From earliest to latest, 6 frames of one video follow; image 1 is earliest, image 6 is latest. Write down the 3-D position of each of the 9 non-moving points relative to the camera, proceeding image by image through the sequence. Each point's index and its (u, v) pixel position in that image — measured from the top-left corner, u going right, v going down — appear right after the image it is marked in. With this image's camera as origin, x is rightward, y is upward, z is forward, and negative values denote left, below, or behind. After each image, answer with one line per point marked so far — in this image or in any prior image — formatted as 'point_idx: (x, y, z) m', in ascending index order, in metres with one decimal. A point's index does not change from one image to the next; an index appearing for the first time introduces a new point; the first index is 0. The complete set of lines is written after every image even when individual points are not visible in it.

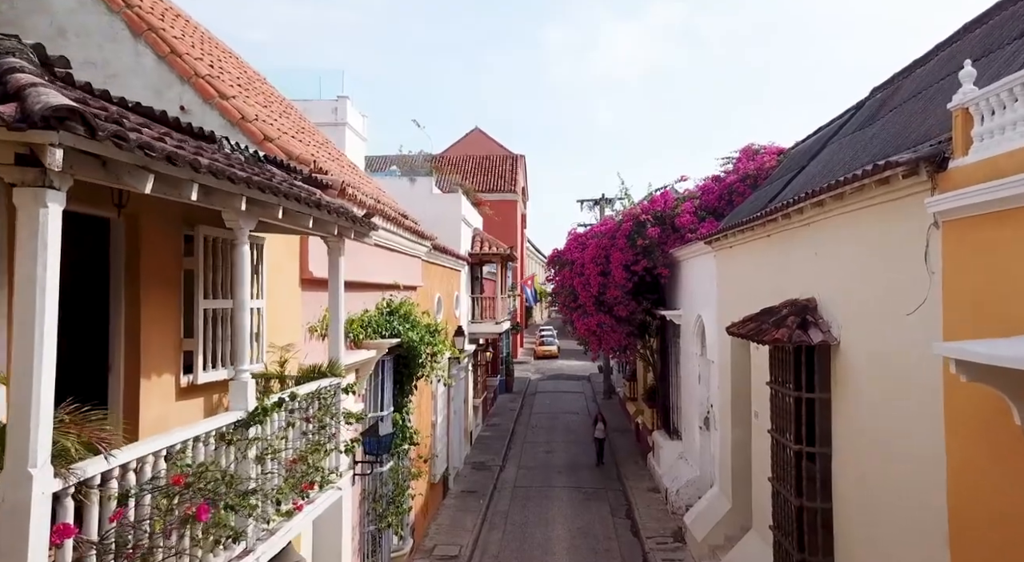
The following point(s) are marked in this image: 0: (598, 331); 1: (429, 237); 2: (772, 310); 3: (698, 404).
0: (+1.7, -1.0, +15.5) m
1: (-1.2, +0.6, +10.9) m
2: (+2.5, -0.3, +7.3) m
3: (+3.1, -2.0, +12.8) m
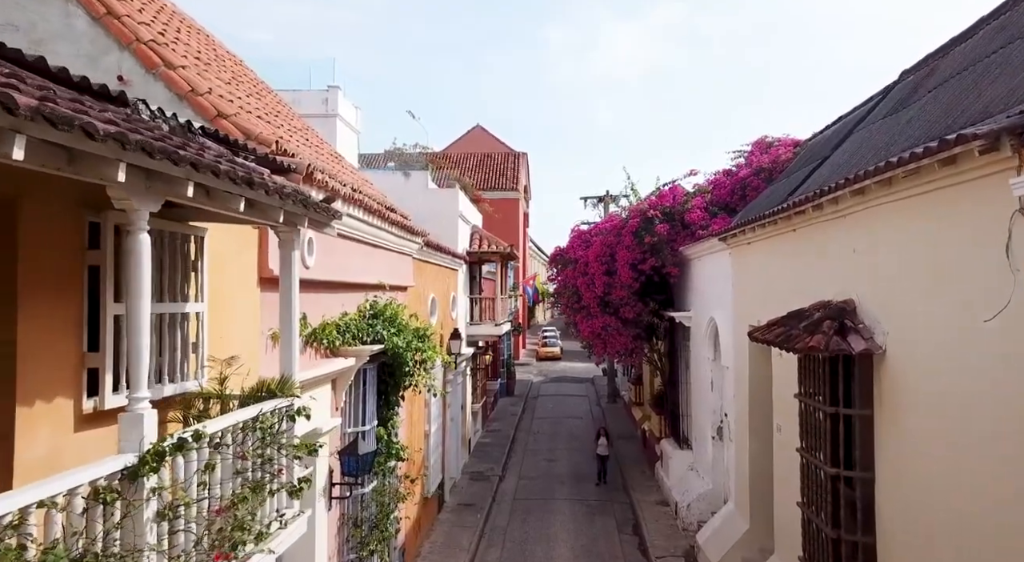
0: (+1.7, -1.0, +14.6) m
1: (-1.2, +0.6, +10.0) m
2: (+2.4, -0.3, +6.5) m
3: (+3.1, -2.0, +12.0) m
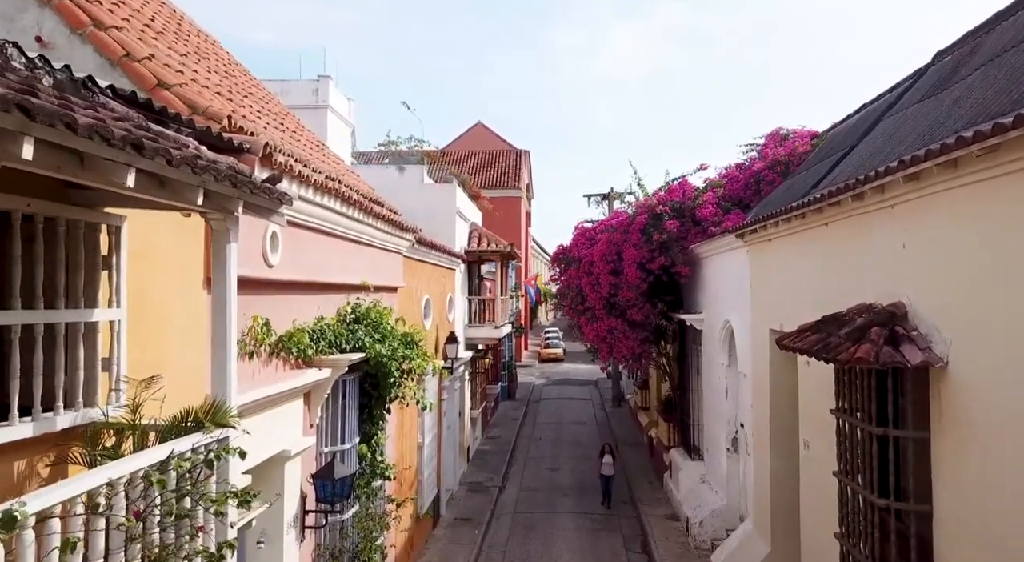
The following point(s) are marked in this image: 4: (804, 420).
0: (+1.7, -1.0, +13.8) m
1: (-1.2, +0.6, +9.2) m
2: (+2.4, -0.3, +5.7) m
3: (+3.1, -2.0, +11.2) m
4: (+2.9, -1.4, +7.6) m
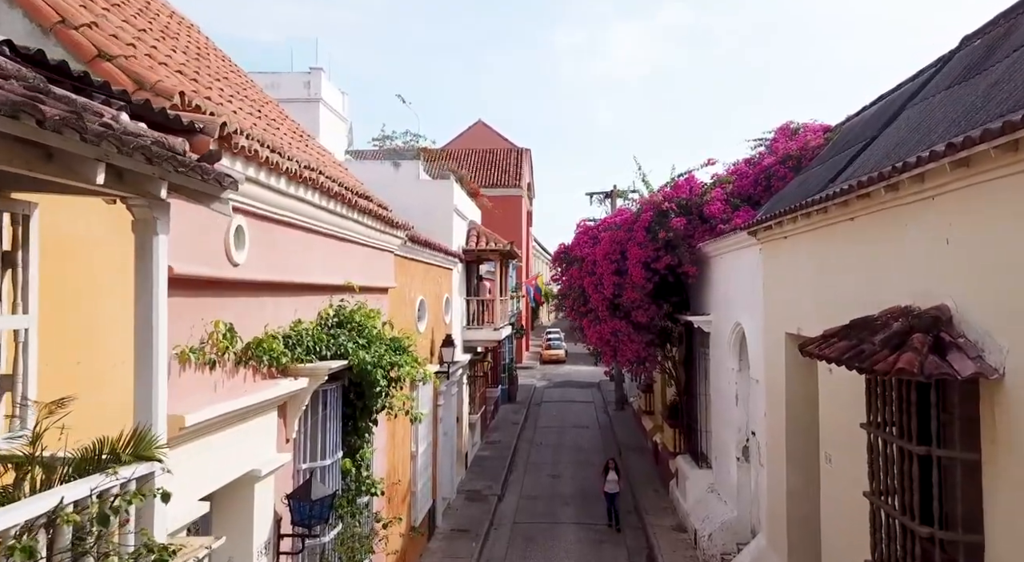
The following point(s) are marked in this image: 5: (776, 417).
0: (+1.7, -1.0, +13.2) m
1: (-1.2, +0.6, +8.7) m
2: (+2.4, -0.3, +5.1) m
3: (+3.1, -2.0, +10.6) m
4: (+2.9, -1.4, +7.0) m
5: (+2.9, -1.5, +8.6) m
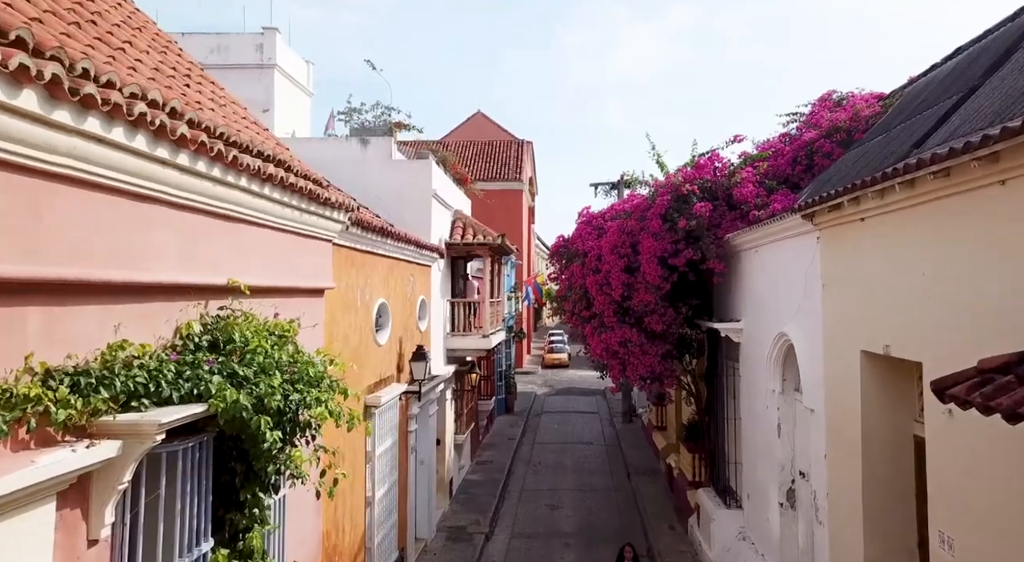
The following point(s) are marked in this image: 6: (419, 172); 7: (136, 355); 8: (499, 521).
0: (+1.5, -1.0, +11.0) m
1: (-1.4, +0.6, +6.4) m
2: (+2.2, -0.3, +2.8) m
3: (+2.9, -2.0, +8.4) m
4: (+2.7, -1.4, +4.8) m
5: (+2.7, -1.5, +6.4) m
6: (-1.4, +1.7, +11.9) m
7: (-1.8, -0.3, +3.7) m
8: (-0.2, -4.0, +13.0) m
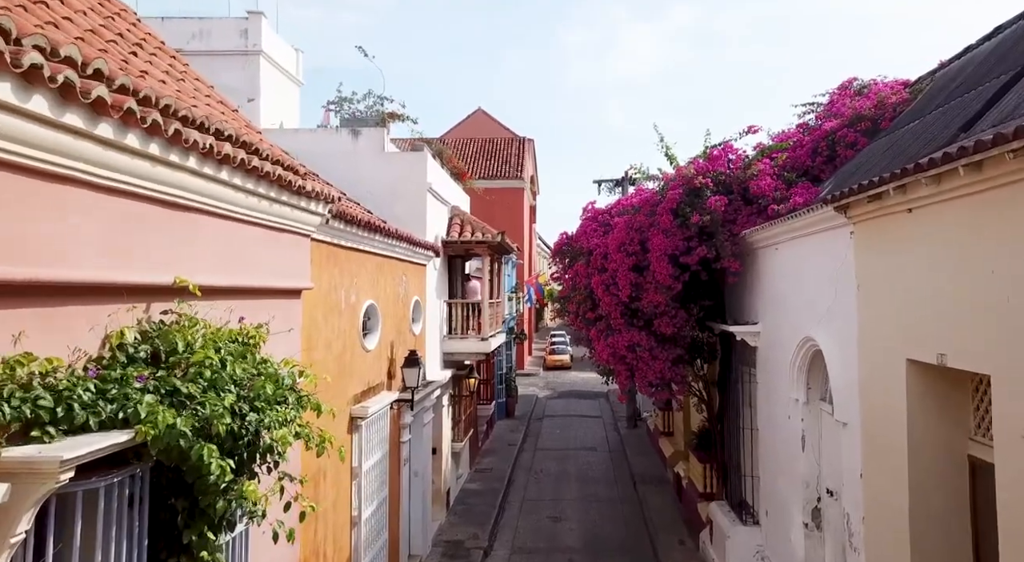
0: (+1.5, -1.0, +10.3) m
1: (-1.4, +0.6, +5.7) m
2: (+2.2, -0.3, +2.1) m
3: (+2.9, -2.0, +7.7) m
4: (+2.6, -1.4, +4.1) m
5: (+2.7, -1.5, +5.7) m
6: (-1.4, +1.7, +11.2) m
7: (-1.8, -0.3, +3.0) m
8: (-0.2, -4.0, +12.3) m
